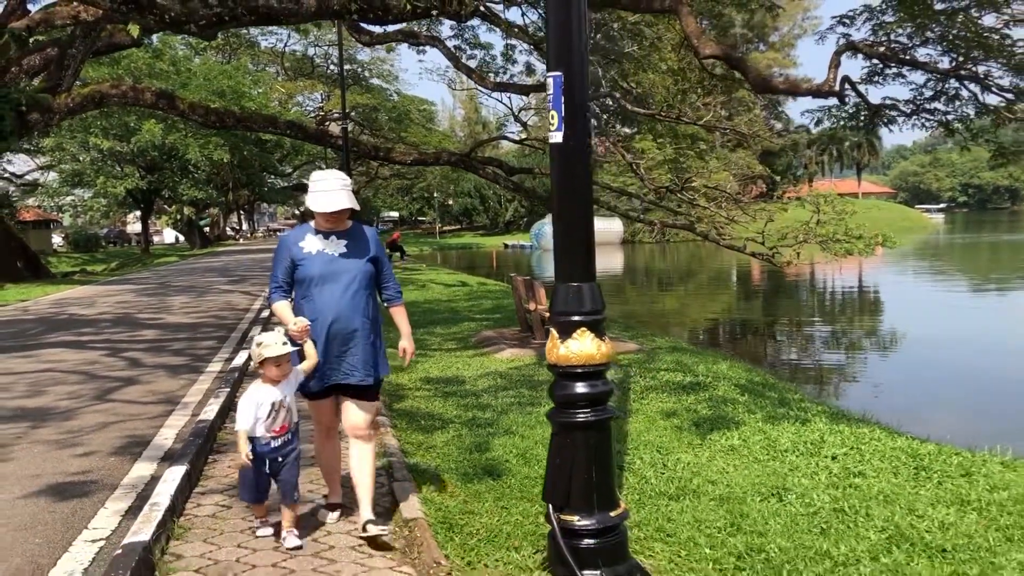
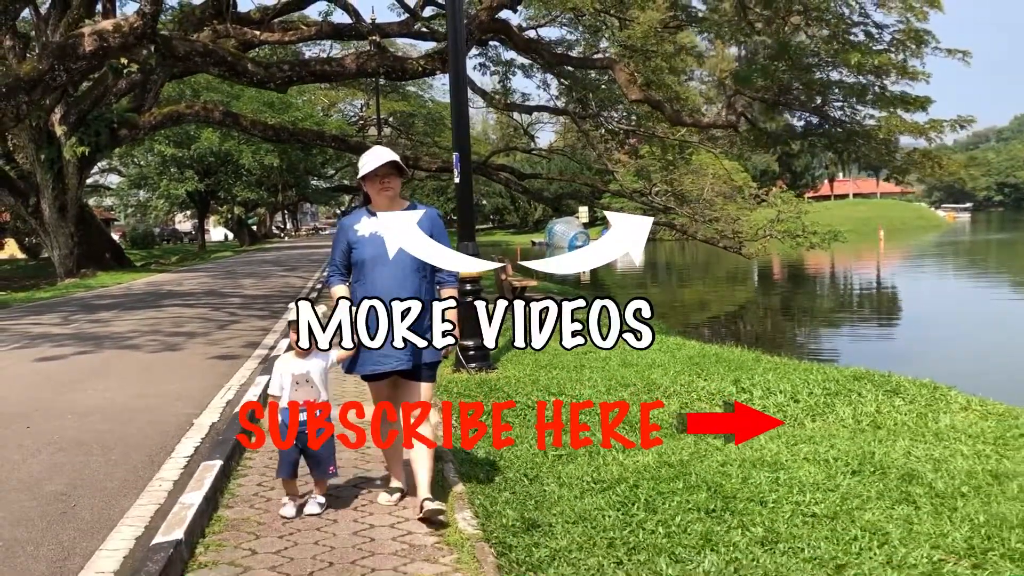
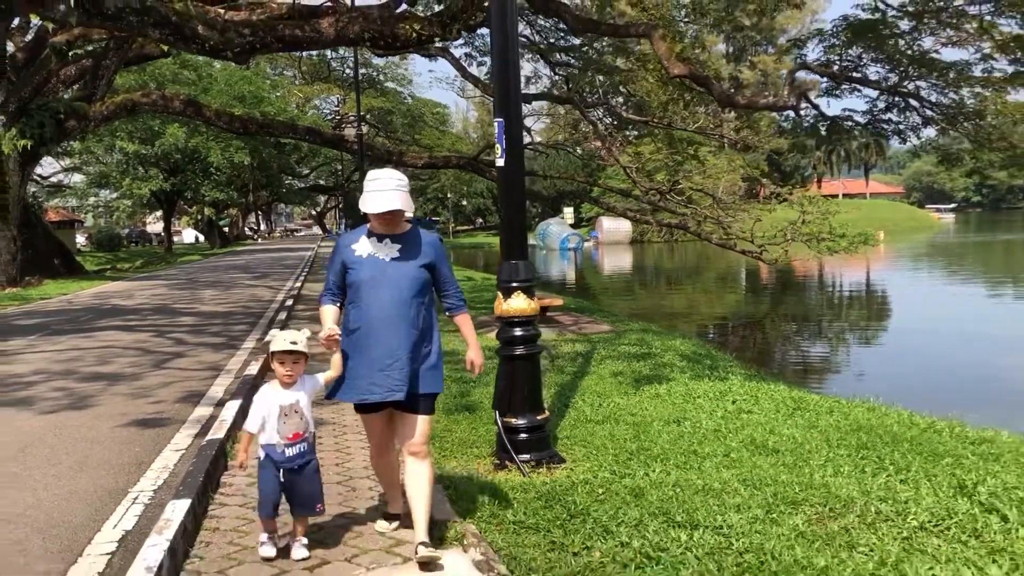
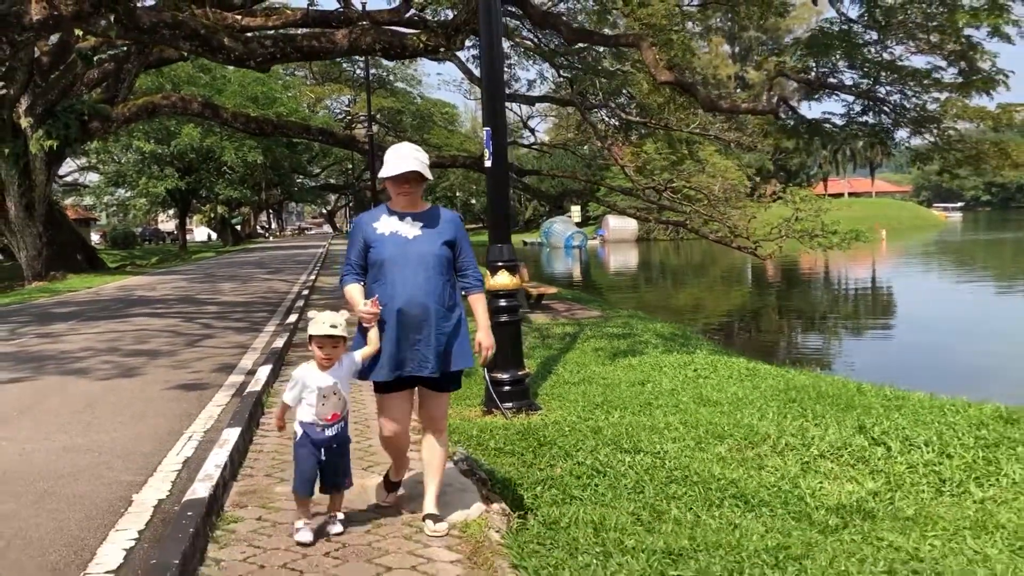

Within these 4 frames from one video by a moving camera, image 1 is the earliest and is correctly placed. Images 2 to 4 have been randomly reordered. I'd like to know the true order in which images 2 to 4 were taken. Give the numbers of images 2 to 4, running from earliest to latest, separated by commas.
3, 4, 2
